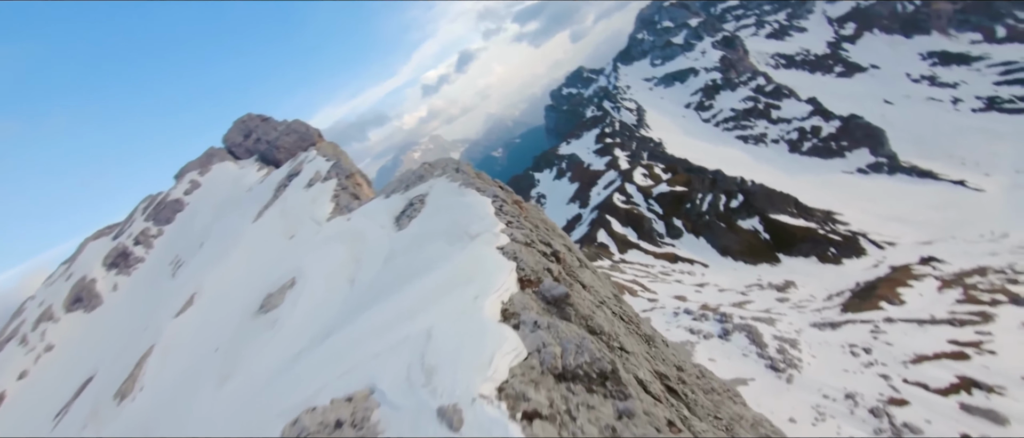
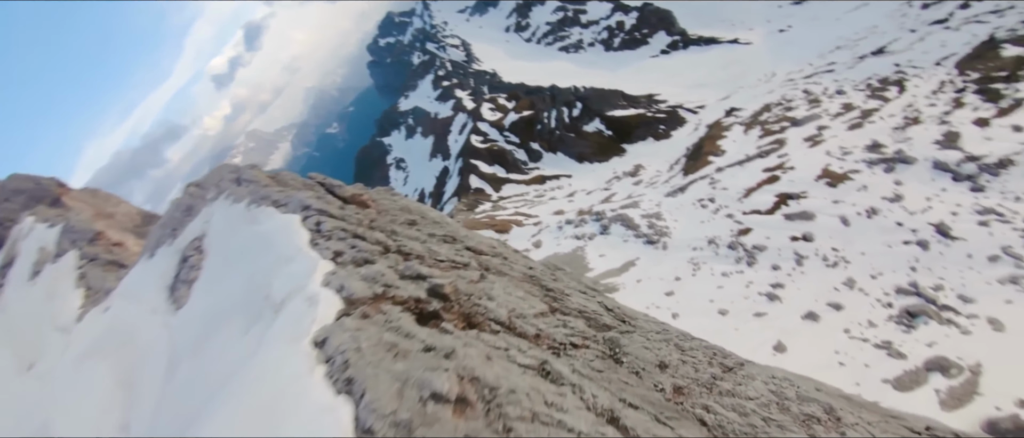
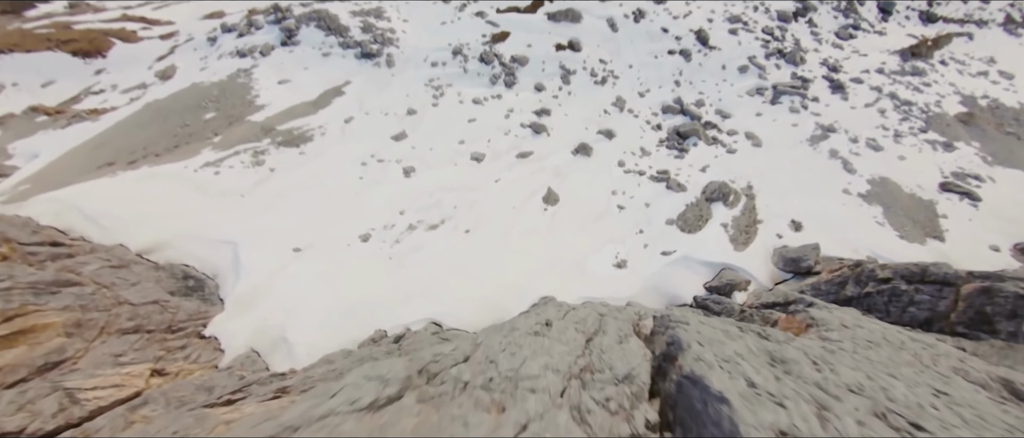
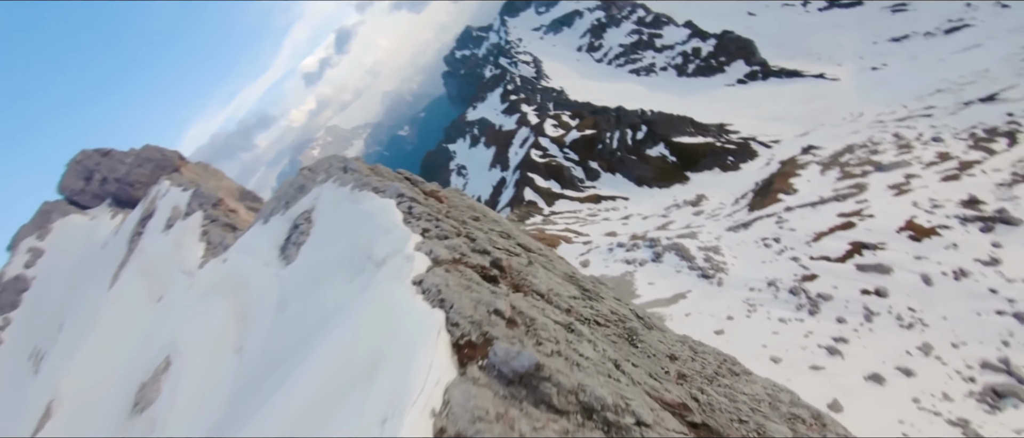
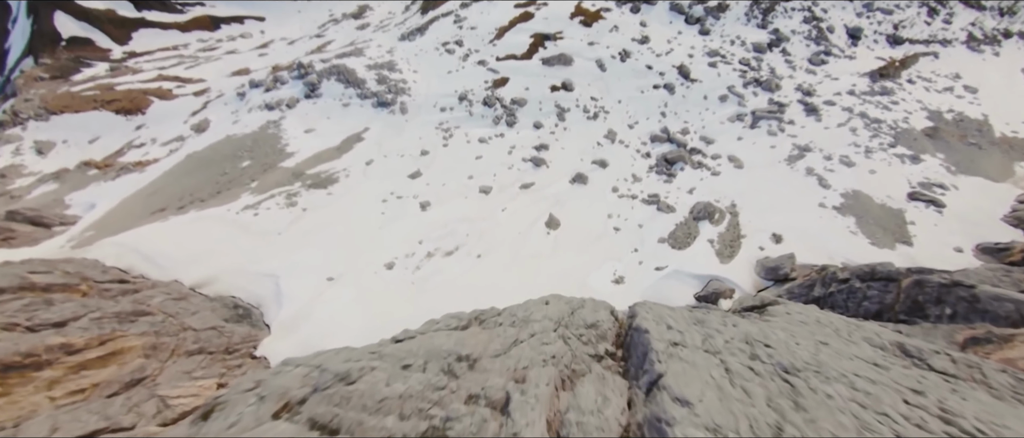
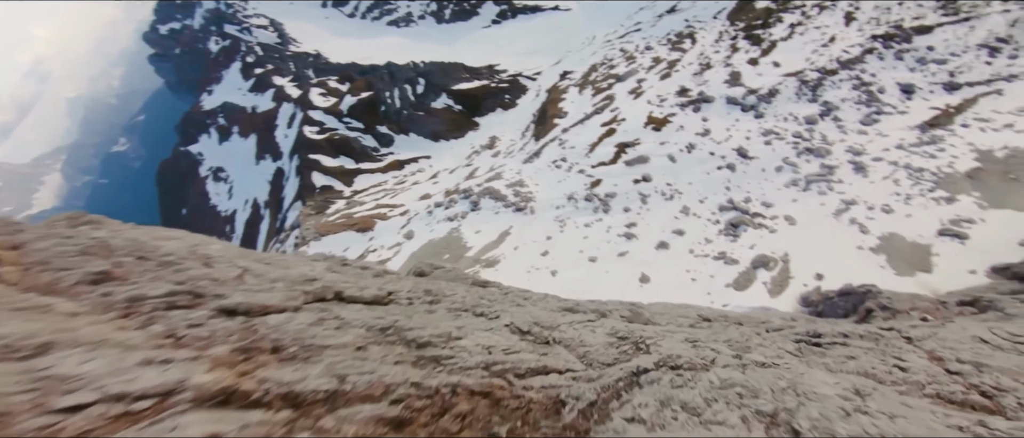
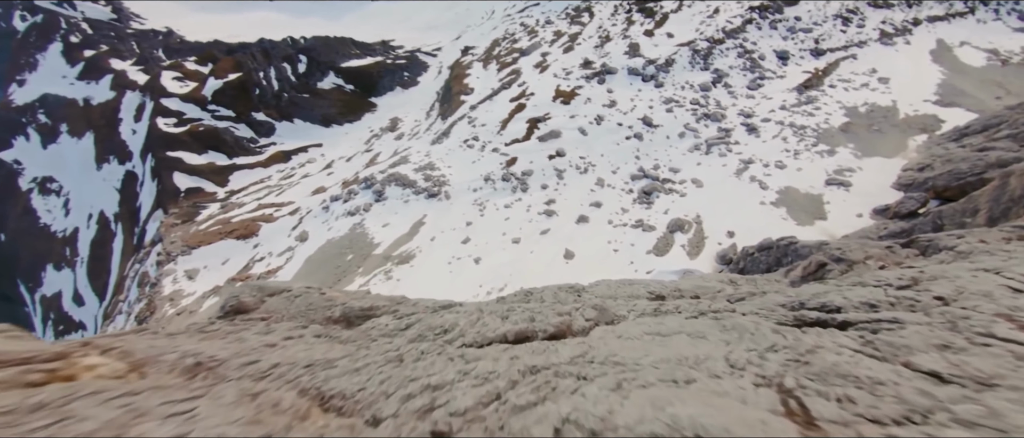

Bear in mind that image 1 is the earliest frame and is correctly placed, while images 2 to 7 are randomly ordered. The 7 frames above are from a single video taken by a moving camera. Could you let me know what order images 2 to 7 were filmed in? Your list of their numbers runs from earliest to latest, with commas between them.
4, 2, 6, 7, 5, 3
